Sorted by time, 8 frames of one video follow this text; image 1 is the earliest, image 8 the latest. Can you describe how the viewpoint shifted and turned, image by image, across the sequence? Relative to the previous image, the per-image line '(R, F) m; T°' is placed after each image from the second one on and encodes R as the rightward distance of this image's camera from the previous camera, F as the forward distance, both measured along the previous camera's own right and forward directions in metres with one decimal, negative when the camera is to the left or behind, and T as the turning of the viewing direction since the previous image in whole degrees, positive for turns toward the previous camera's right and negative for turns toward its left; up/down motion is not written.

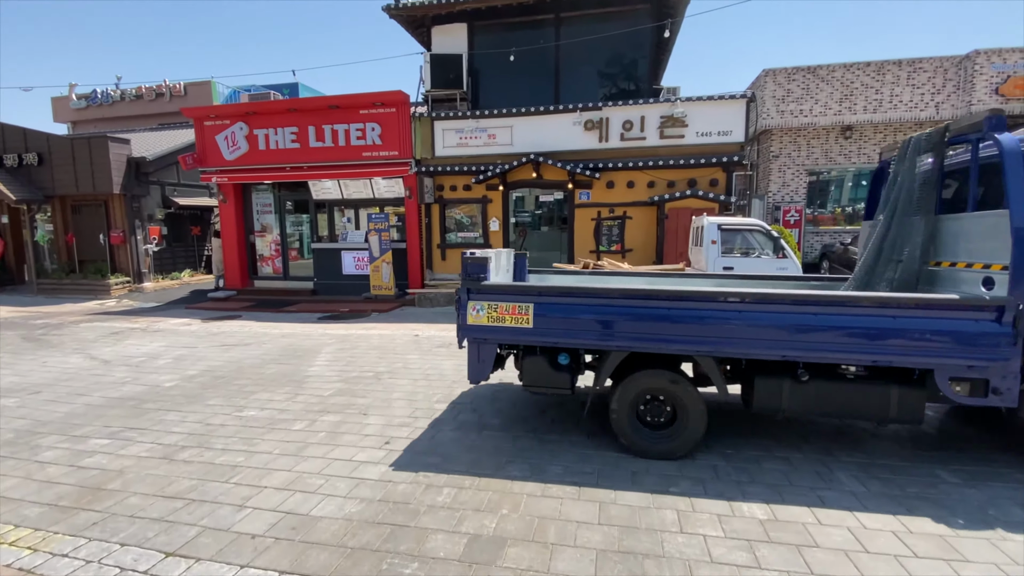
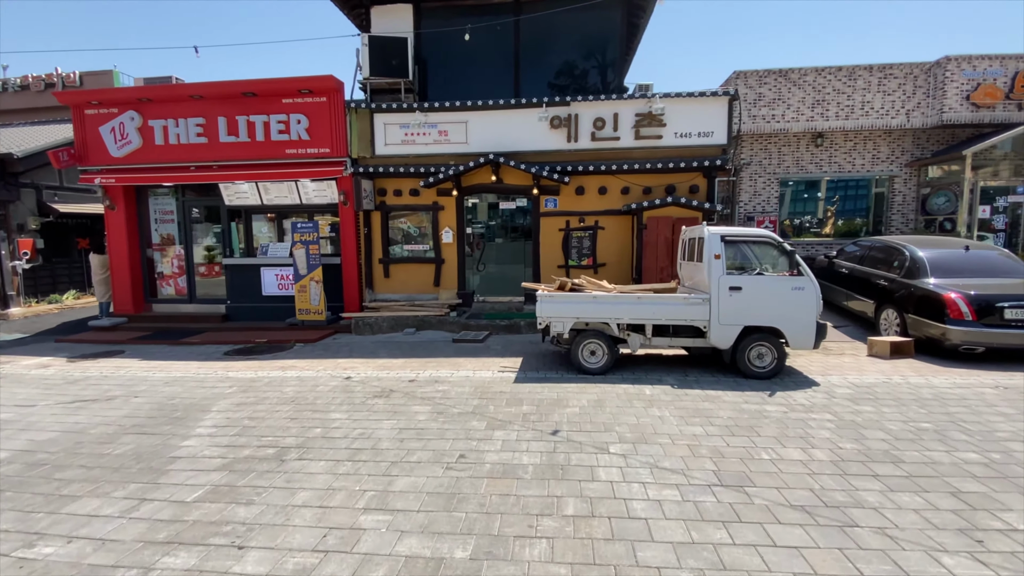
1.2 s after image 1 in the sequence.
(-0.1, +1.8) m; +6°
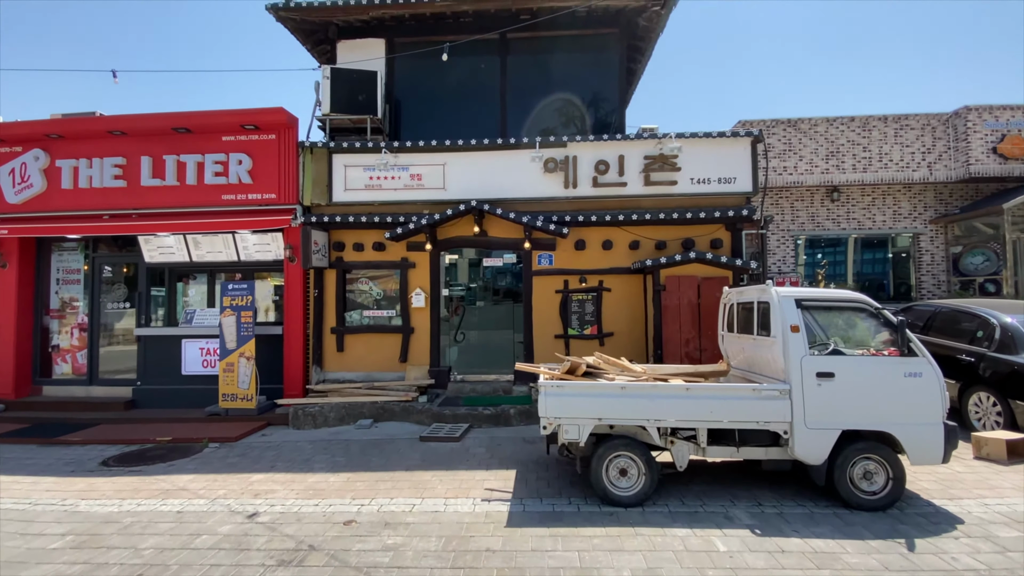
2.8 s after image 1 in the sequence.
(-0.1, +2.0) m; +2°
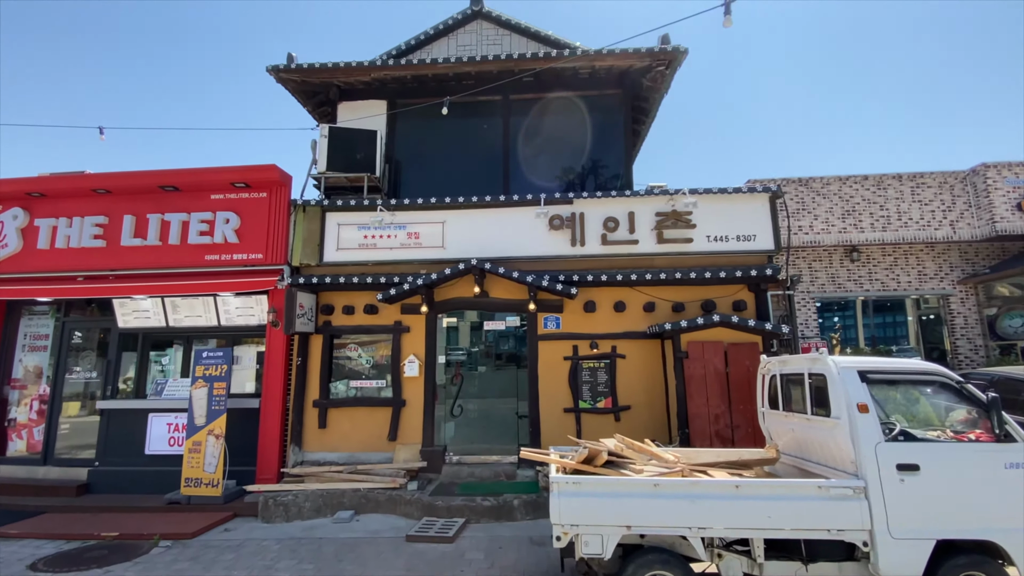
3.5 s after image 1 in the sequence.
(0.0, +0.7) m; 0°
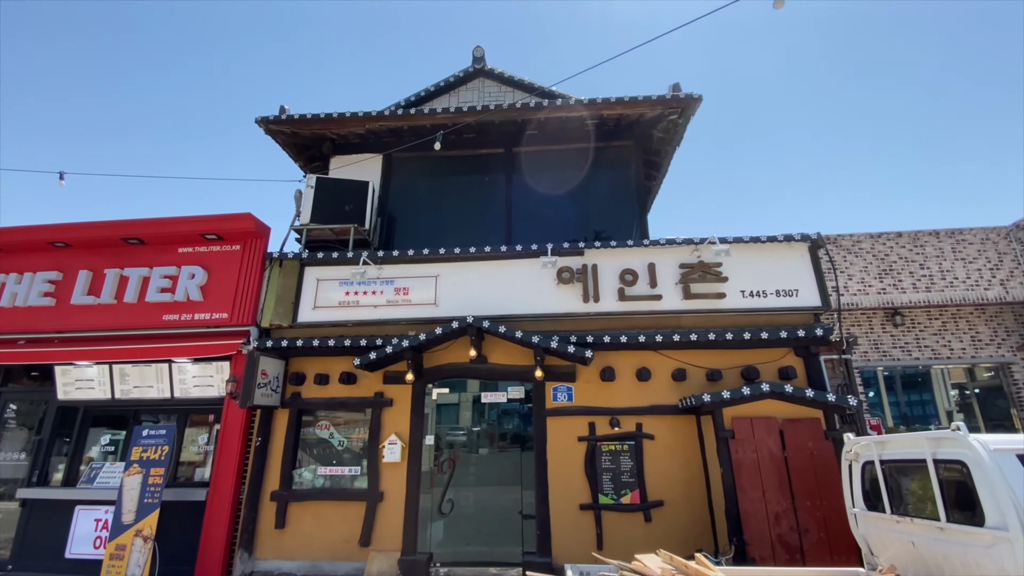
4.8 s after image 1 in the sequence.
(0.0, +1.1) m; -1°
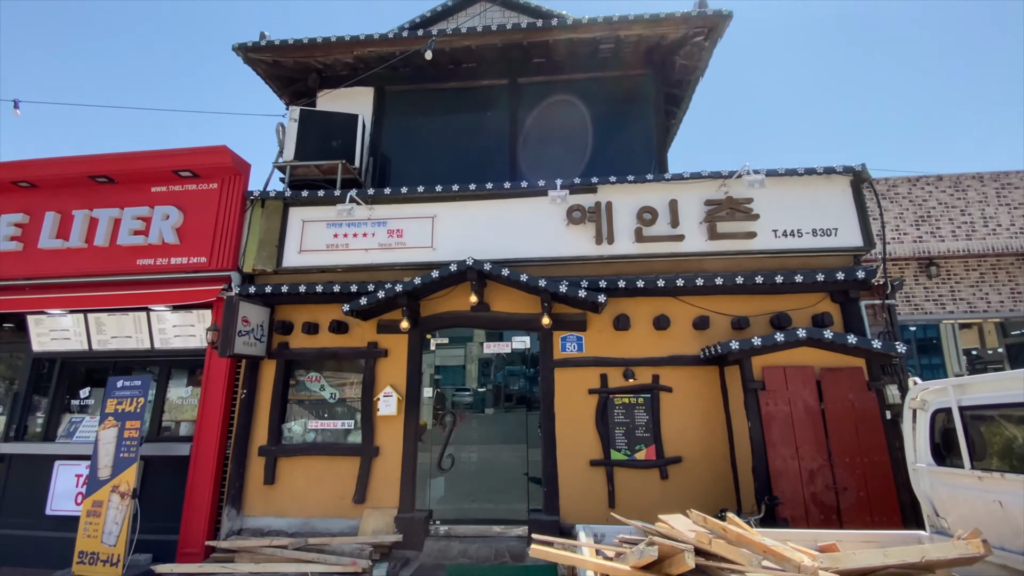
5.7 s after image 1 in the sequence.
(0.0, +0.6) m; -1°
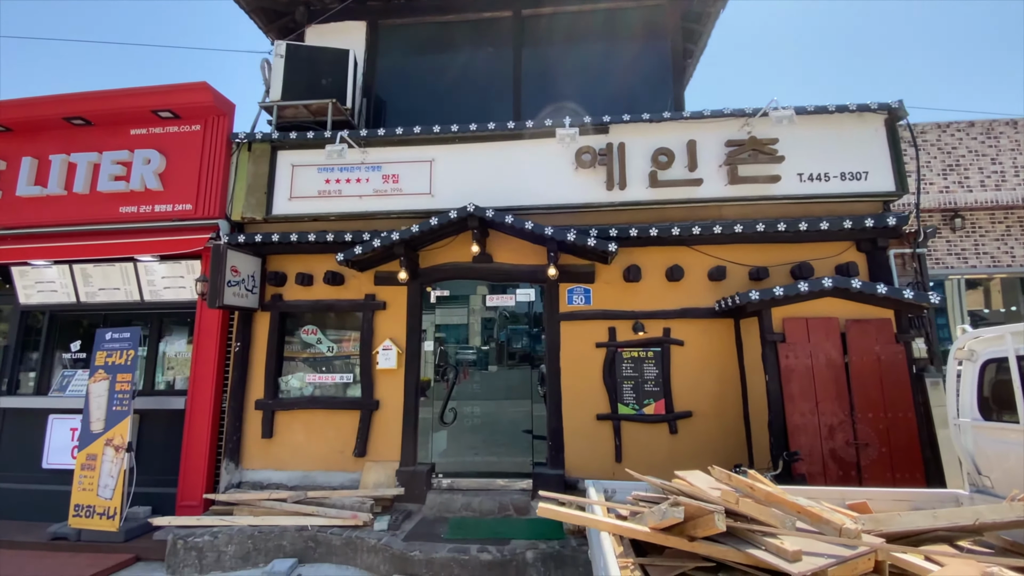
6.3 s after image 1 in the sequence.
(0.0, +0.3) m; 0°
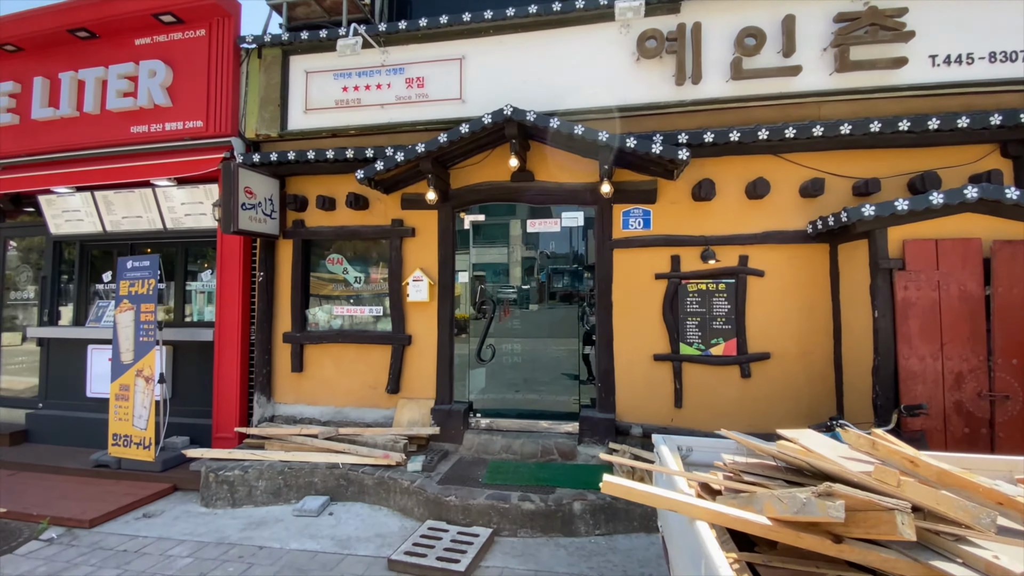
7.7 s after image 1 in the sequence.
(0.0, +0.7) m; -5°
